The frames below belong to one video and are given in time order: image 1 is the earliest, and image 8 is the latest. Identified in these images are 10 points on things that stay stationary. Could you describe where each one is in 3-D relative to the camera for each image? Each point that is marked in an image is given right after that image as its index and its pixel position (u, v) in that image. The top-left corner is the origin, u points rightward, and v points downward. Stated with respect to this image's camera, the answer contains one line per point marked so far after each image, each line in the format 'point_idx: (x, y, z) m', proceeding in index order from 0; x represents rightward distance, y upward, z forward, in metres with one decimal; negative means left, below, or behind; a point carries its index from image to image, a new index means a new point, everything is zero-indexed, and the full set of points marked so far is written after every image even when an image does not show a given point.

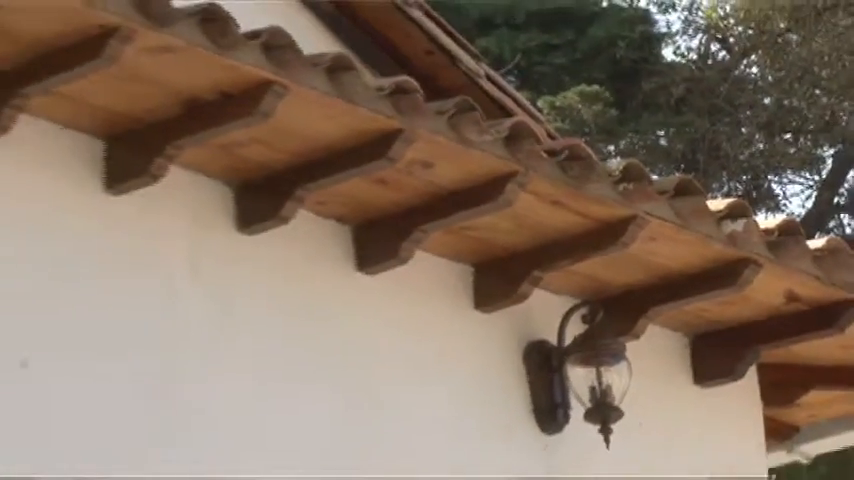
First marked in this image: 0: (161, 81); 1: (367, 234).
0: (-0.3, +0.2, +2.0) m
1: (-0.1, 0.0, +2.8) m
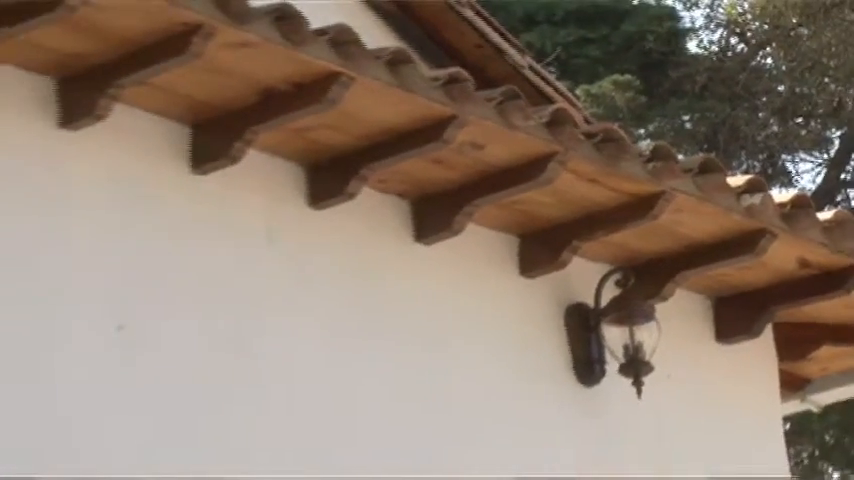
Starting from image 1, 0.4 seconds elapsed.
0: (-0.2, +0.2, +2.2) m
1: (0.0, +0.1, +3.1) m
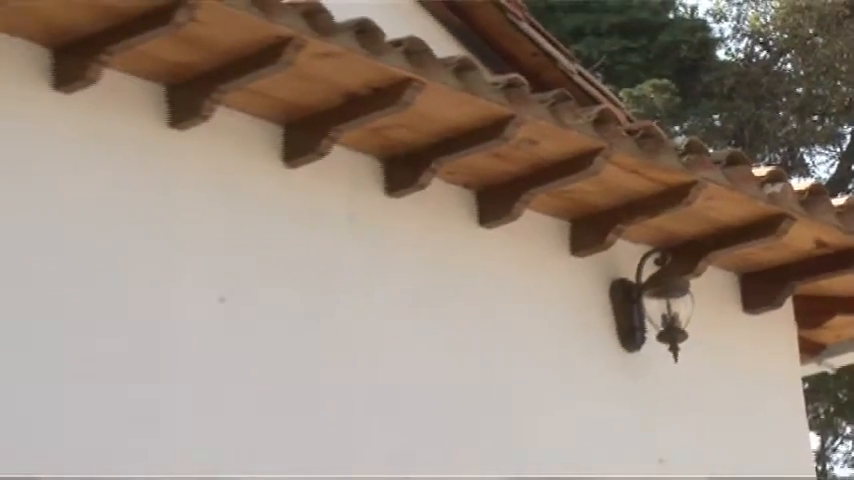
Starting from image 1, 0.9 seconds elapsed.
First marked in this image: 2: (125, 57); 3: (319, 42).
0: (-0.1, +0.2, +2.5) m
1: (+0.1, +0.1, +3.4) m
2: (-0.4, +0.3, +2.5) m
3: (-0.2, +0.3, +2.4) m
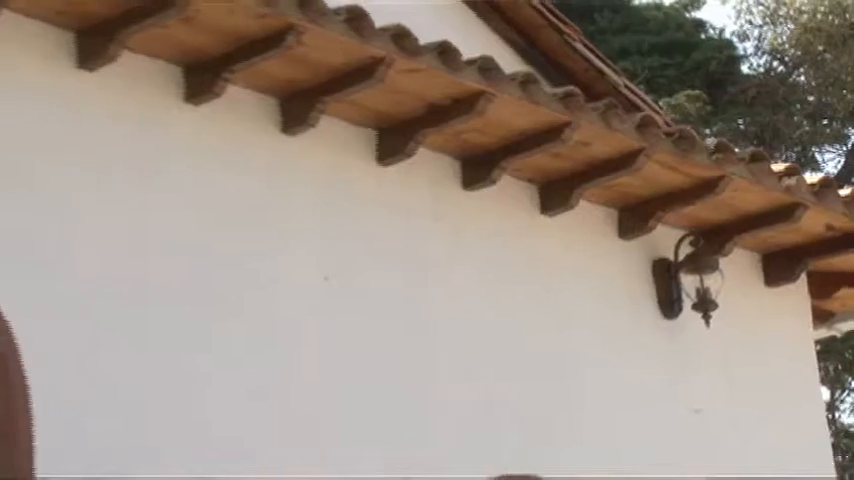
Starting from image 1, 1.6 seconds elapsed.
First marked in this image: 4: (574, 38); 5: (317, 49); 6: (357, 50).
0: (0.0, +0.3, +3.0) m
1: (+0.3, +0.1, +3.8) m
2: (-0.3, +0.3, +3.0) m
3: (0.0, +0.3, +2.8) m
4: (+0.4, +0.6, +4.9) m
5: (-0.2, +0.3, +2.8) m
6: (-0.1, +0.3, +2.8) m
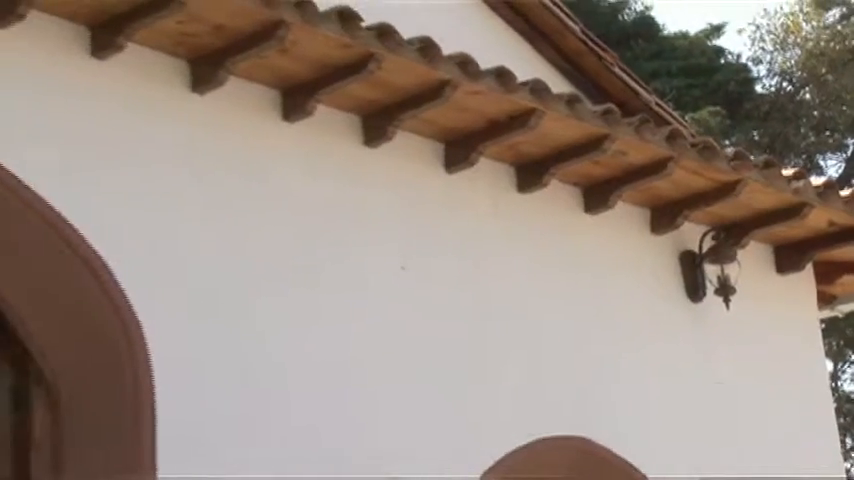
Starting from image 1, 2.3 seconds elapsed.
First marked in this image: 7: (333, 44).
0: (+0.1, +0.3, +3.5) m
1: (+0.4, +0.1, +4.3) m
2: (-0.2, +0.3, +3.4) m
3: (+0.1, +0.3, +3.3) m
4: (+0.6, +0.6, +5.4) m
5: (-0.1, +0.3, +3.3) m
6: (0.0, +0.3, +3.3) m
7: (-0.2, +0.4, +3.3) m
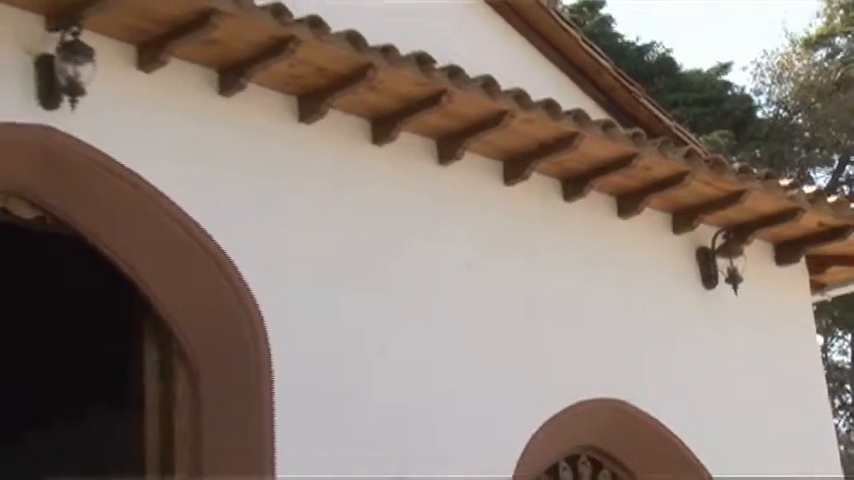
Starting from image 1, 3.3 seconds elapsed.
0: (+0.3, +0.3, +4.2) m
1: (+0.6, +0.1, +5.1) m
2: (0.0, +0.3, +4.2) m
3: (+0.2, +0.3, +4.1) m
4: (+0.8, +0.5, +6.1) m
5: (+0.1, +0.3, +4.1) m
6: (+0.2, +0.3, +4.1) m
7: (0.0, +0.4, +4.0) m
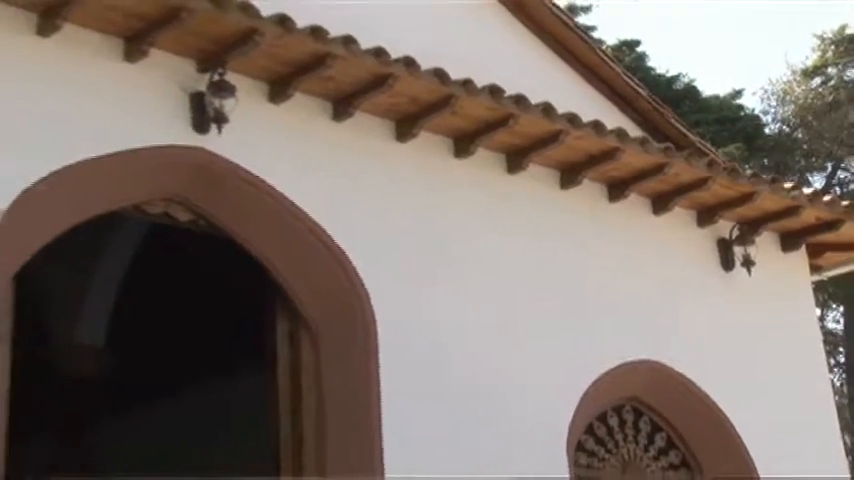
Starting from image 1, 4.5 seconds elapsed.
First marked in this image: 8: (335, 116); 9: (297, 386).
0: (+0.5, +0.3, +5.2) m
1: (+0.8, +0.1, +6.0) m
2: (+0.2, +0.3, +5.2) m
3: (+0.5, +0.3, +5.1) m
4: (+1.0, +0.6, +7.1) m
5: (+0.3, +0.3, +5.1) m
6: (+0.4, +0.3, +5.1) m
7: (+0.2, +0.4, +5.0) m
8: (-0.3, +0.4, +5.1) m
9: (-0.4, -0.4, +5.0) m
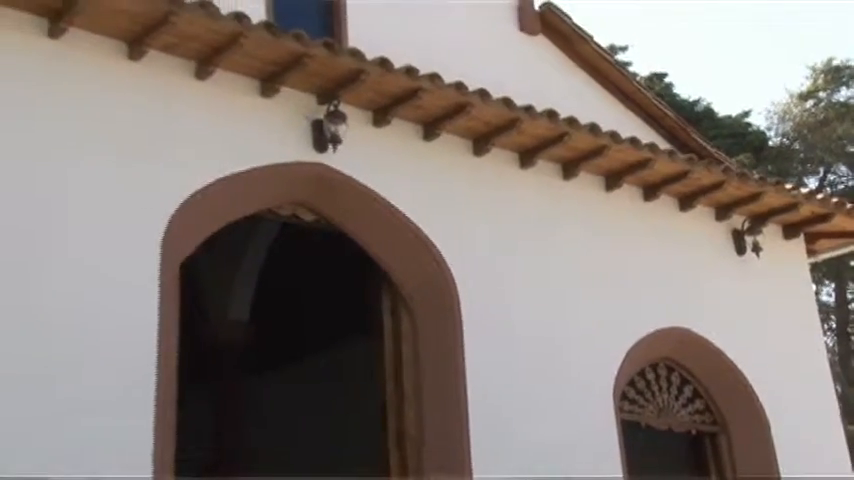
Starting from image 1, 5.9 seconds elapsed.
0: (+0.8, +0.3, +6.5) m
1: (+1.1, +0.2, +7.3) m
2: (+0.5, +0.3, +6.5) m
3: (+0.7, +0.4, +6.3) m
4: (+1.4, +0.6, +8.3) m
5: (+0.6, +0.4, +6.3) m
6: (+0.6, +0.4, +6.3) m
7: (+0.4, +0.4, +6.3) m
8: (0.0, +0.4, +6.4) m
9: (-0.1, -0.4, +6.3) m
